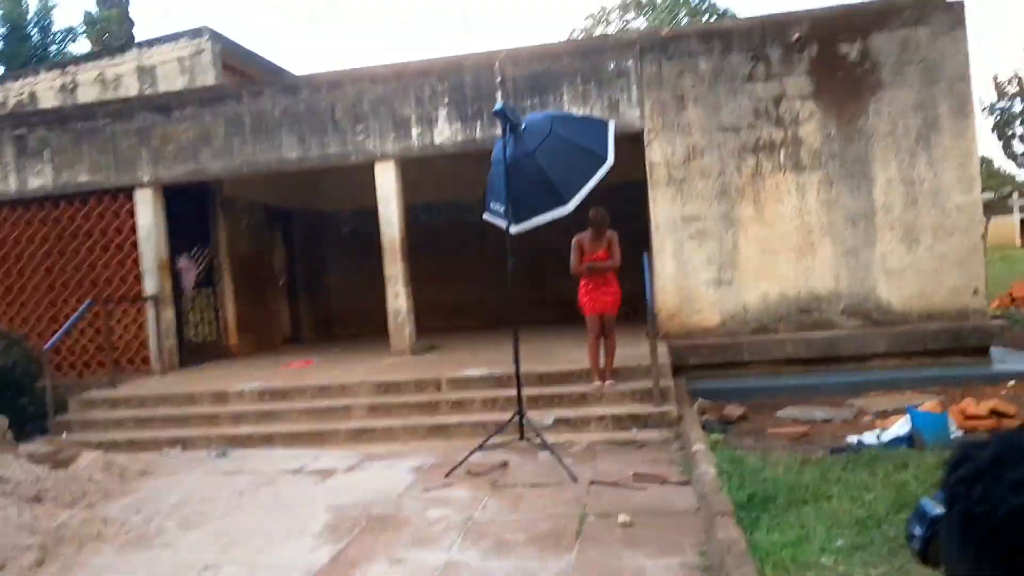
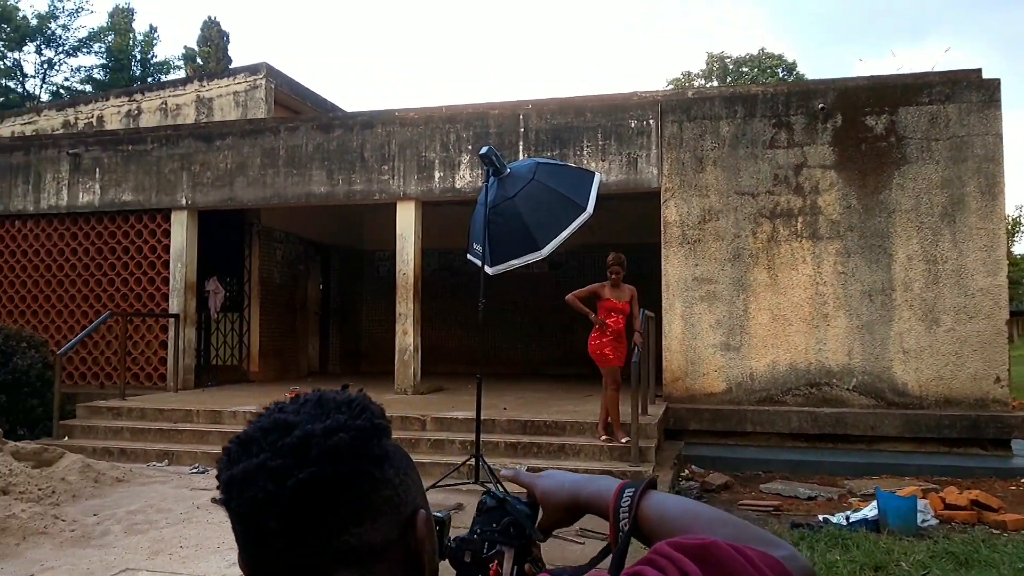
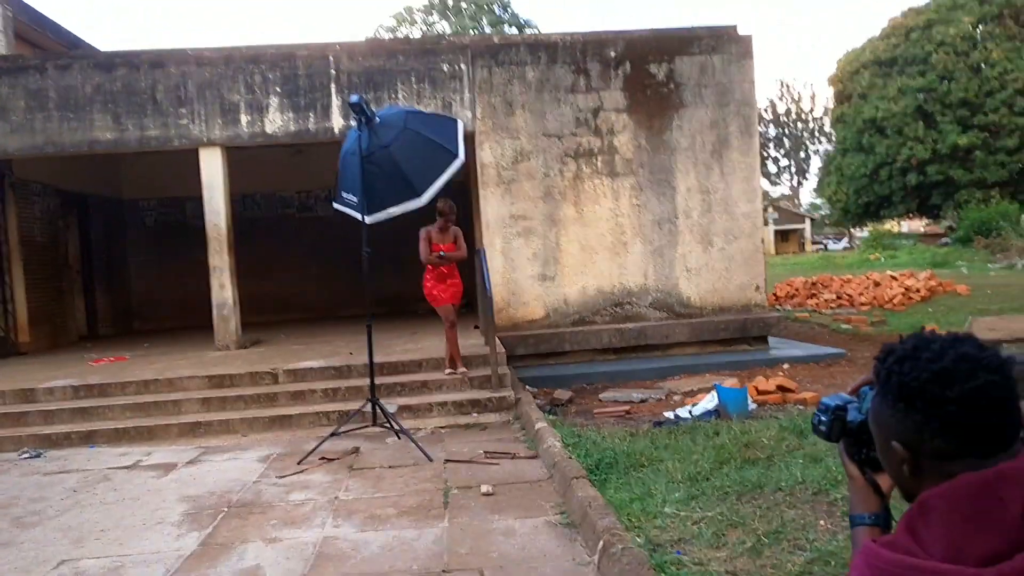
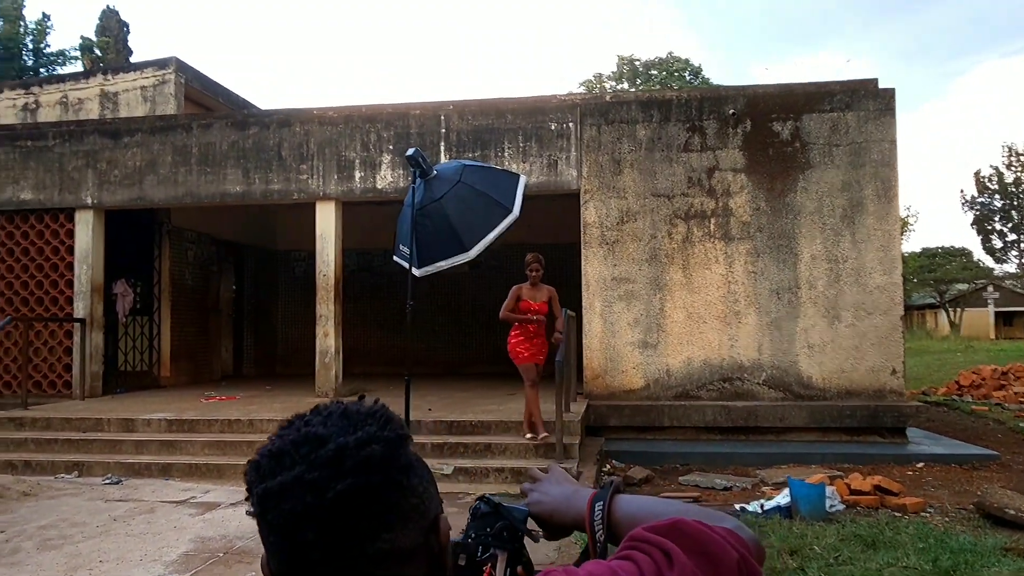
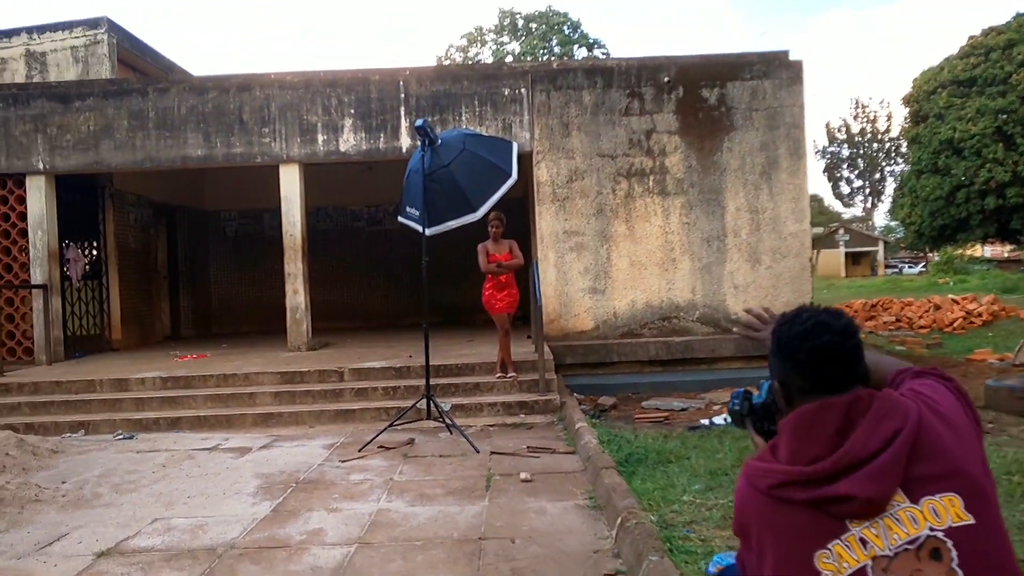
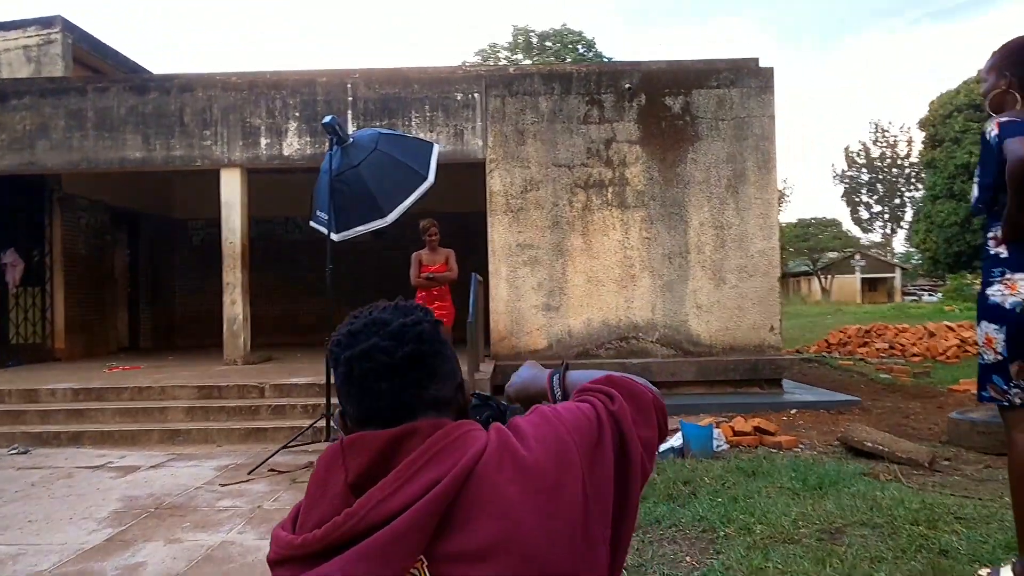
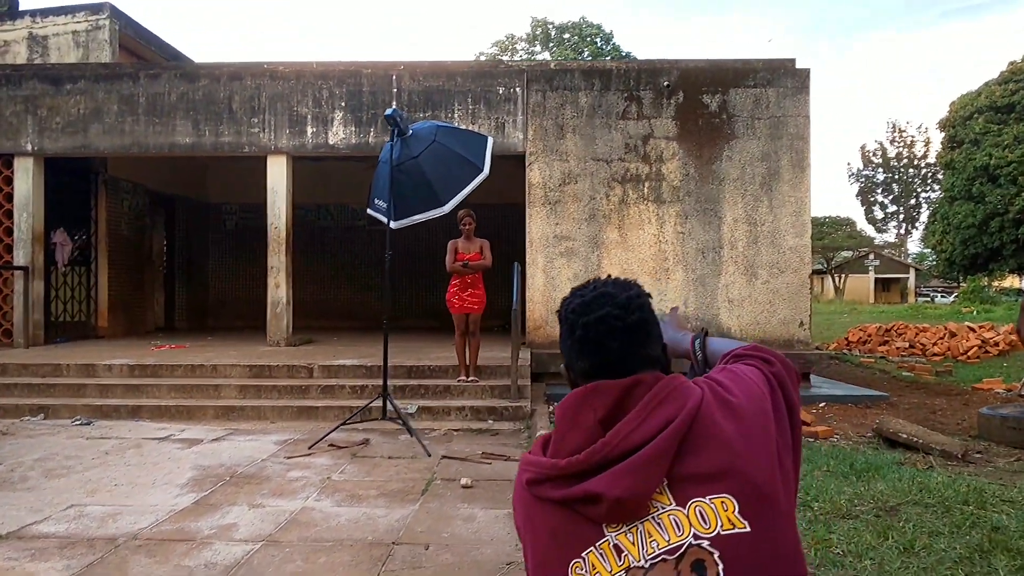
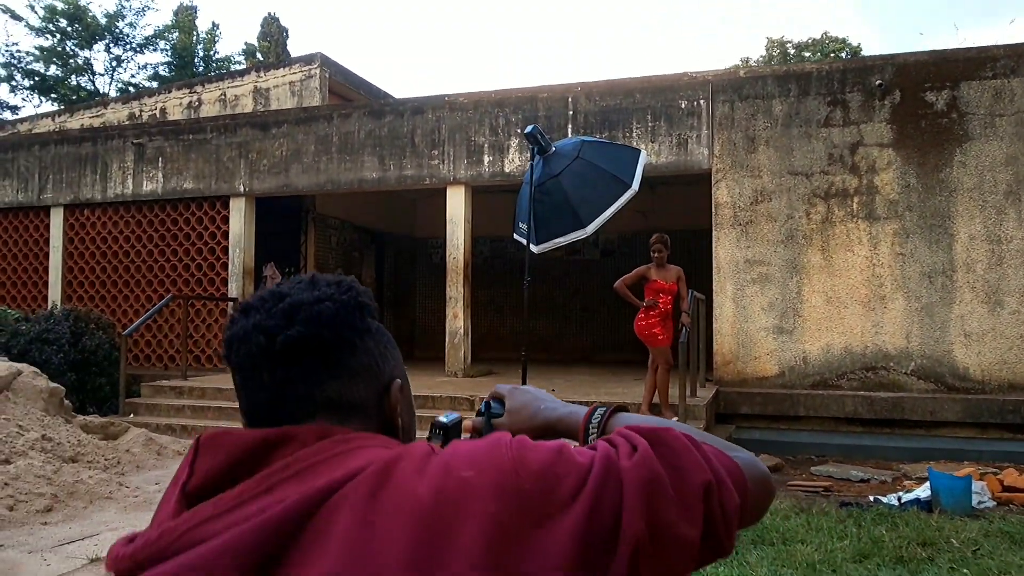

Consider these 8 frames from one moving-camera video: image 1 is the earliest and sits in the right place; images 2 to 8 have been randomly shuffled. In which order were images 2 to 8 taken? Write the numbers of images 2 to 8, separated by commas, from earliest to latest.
3, 5, 7, 6, 4, 2, 8
